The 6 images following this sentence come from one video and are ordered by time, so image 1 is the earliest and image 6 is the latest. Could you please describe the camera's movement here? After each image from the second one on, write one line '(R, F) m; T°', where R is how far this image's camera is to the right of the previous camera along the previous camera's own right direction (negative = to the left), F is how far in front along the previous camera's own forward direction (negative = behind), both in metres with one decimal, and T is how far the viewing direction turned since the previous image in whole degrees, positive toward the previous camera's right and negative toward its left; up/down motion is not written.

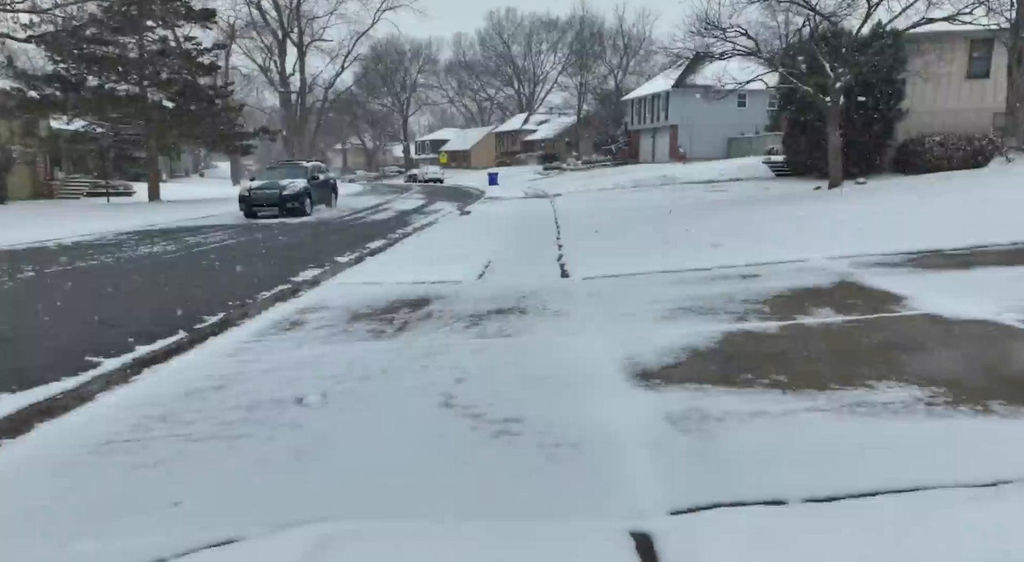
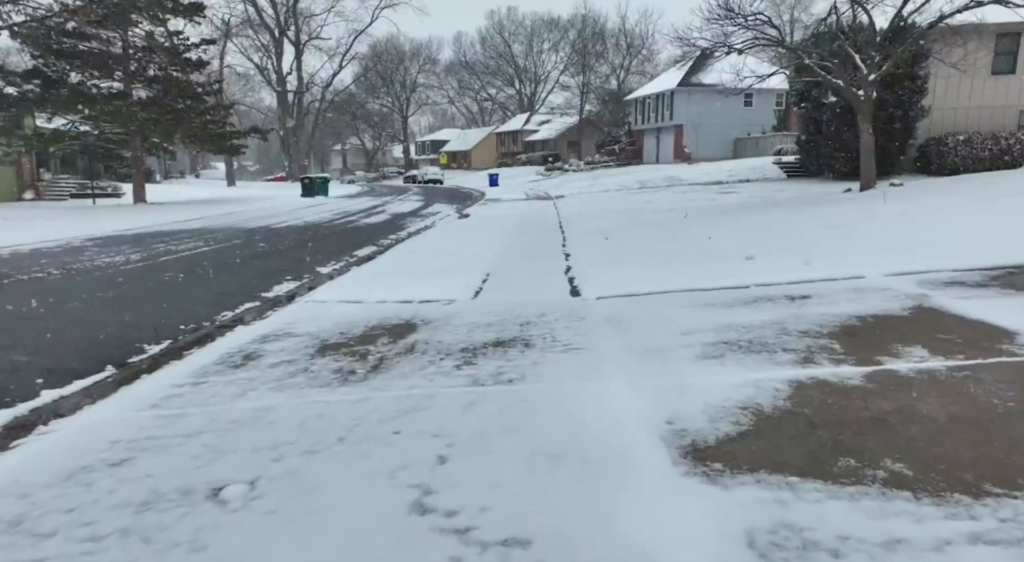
(0.0, +1.1) m; 0°
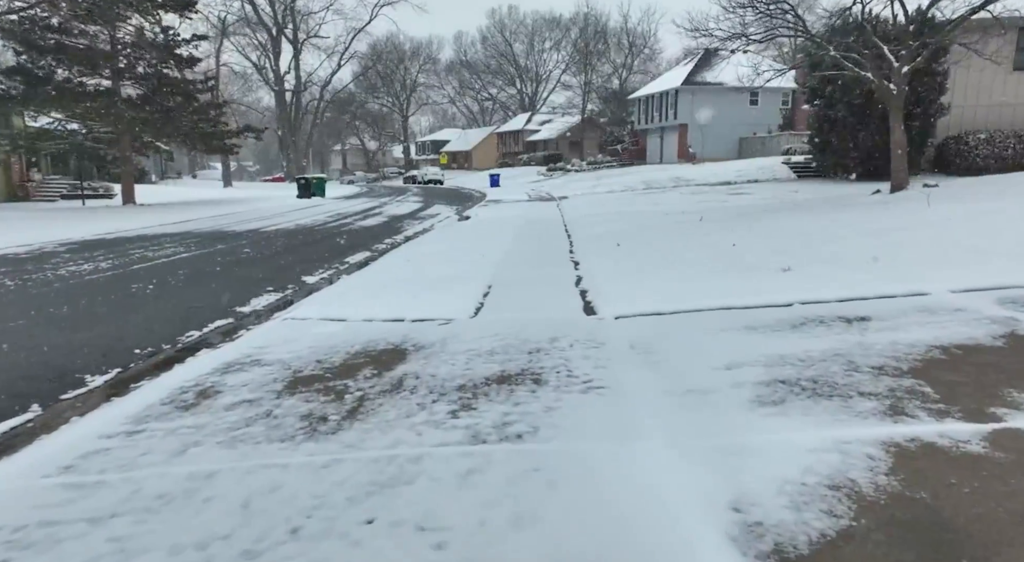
(0.0, +0.9) m; 0°
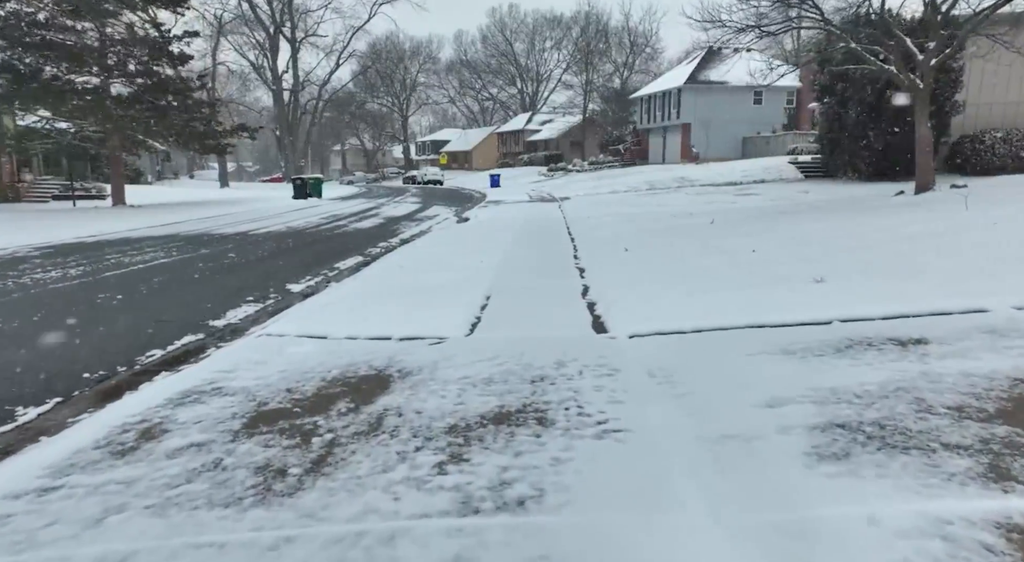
(0.0, +0.7) m; 0°
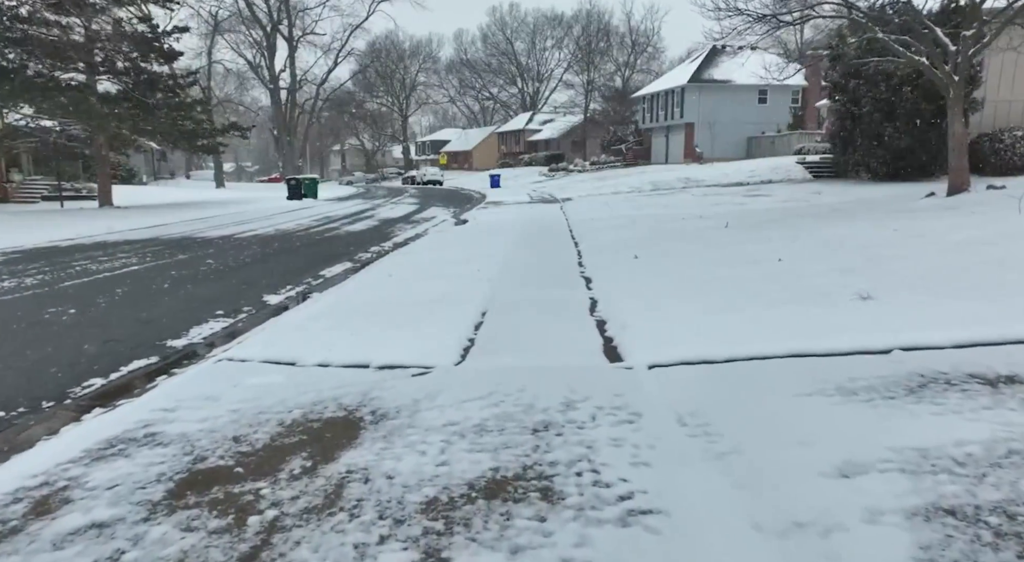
(0.0, +0.8) m; 0°
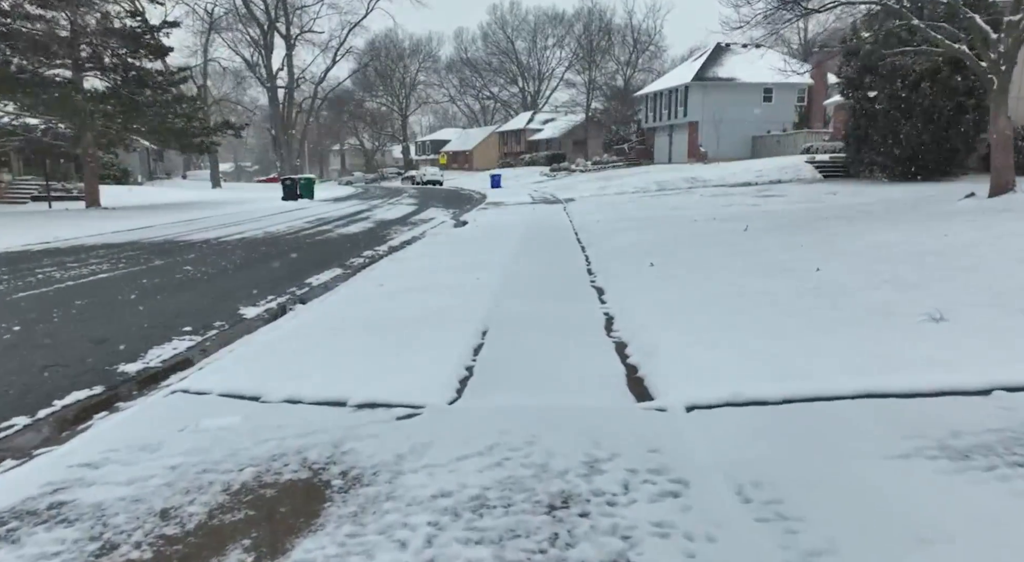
(0.0, +0.8) m; 0°
